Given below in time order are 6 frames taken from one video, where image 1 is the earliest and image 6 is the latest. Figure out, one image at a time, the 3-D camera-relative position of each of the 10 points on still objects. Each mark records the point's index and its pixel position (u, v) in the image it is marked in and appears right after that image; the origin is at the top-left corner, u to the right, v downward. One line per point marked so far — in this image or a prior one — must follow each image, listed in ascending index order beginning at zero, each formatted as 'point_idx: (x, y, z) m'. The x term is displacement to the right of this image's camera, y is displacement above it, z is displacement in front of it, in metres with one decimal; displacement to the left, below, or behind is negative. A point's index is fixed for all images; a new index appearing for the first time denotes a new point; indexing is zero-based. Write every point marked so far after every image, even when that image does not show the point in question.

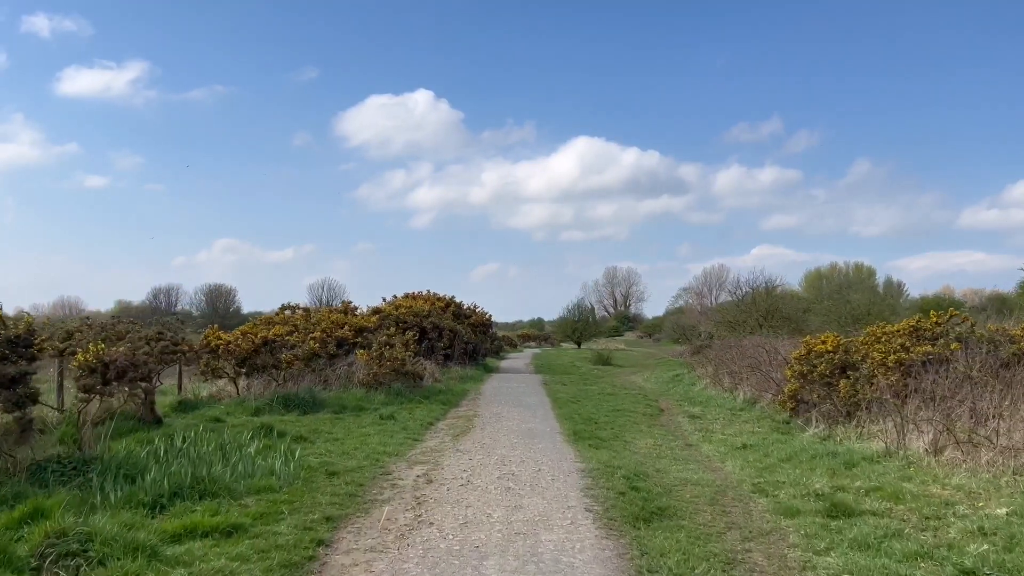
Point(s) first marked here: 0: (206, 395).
0: (-5.3, -1.9, +12.1) m
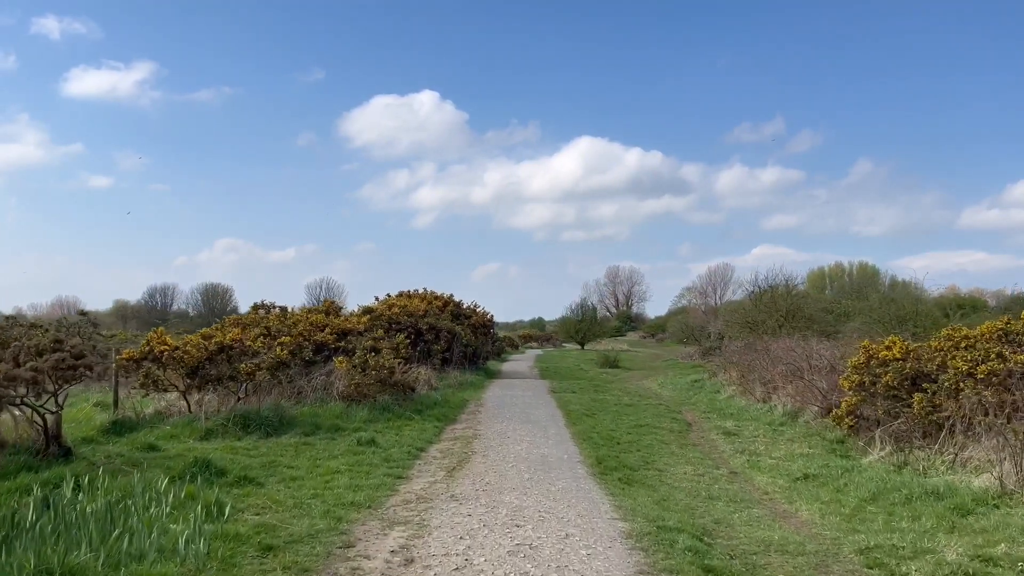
0: (-5.2, -1.8, +9.8) m
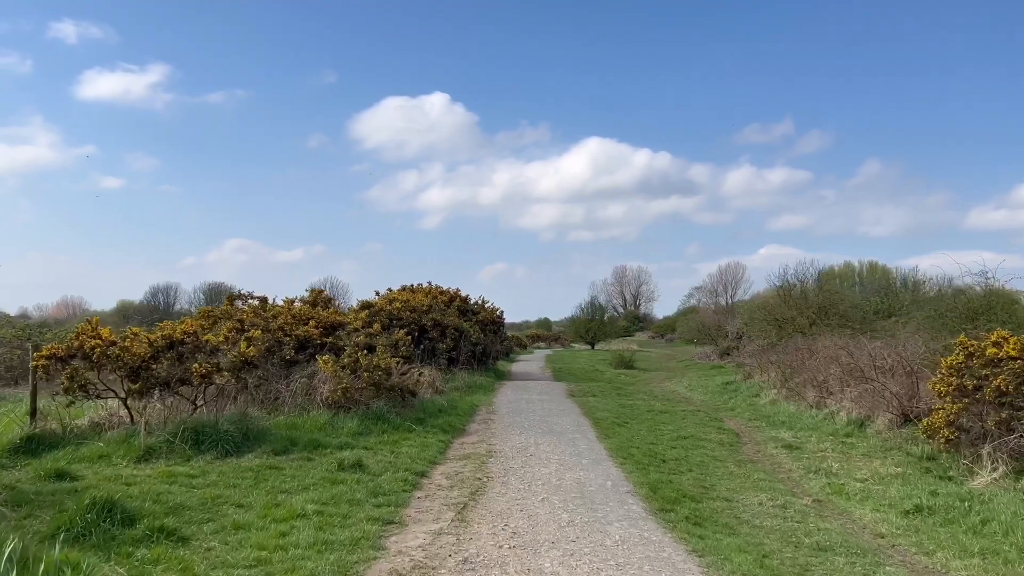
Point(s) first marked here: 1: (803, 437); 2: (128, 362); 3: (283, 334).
0: (-4.9, -1.6, +7.6) m
1: (+6.0, -3.0, +13.6) m
2: (-4.4, -0.8, +7.6) m
3: (-4.0, -0.8, +11.5) m
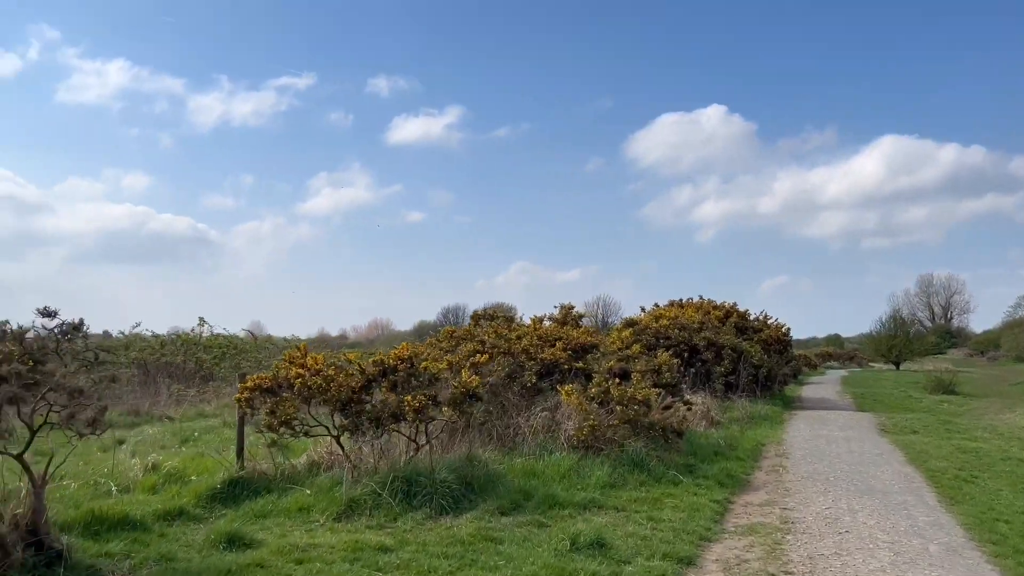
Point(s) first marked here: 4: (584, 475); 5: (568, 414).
0: (-2.2, -1.8, +6.7) m
1: (+10.2, -2.9, +8.0) m
2: (-1.7, -1.1, +6.6) m
3: (+0.2, -1.1, +10.0) m
4: (+0.8, -2.2, +7.9) m
5: (+0.8, -1.7, +9.0) m
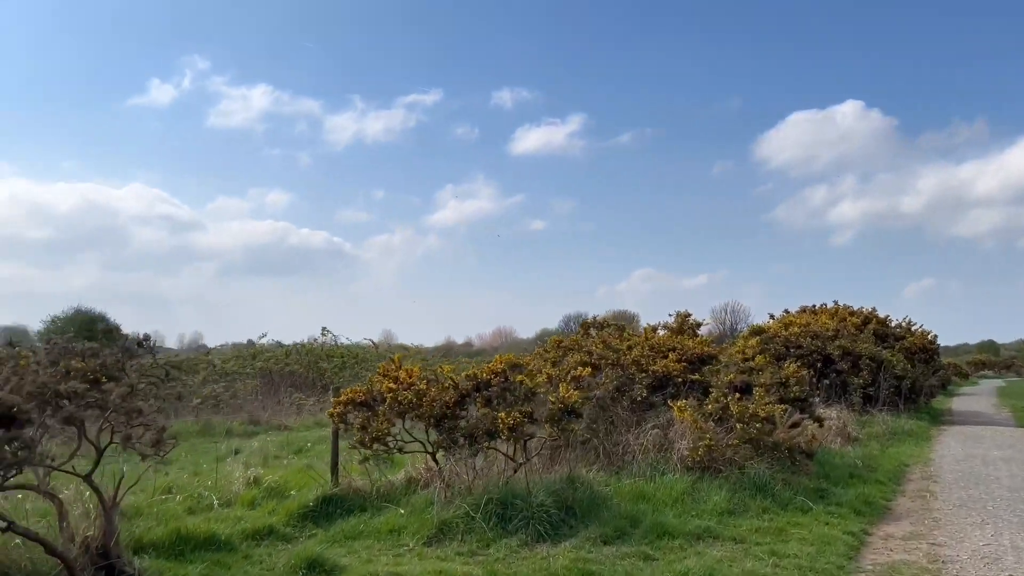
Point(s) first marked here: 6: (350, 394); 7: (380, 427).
0: (-1.2, -1.9, +6.6) m
1: (+11.3, -2.8, +5.6) m
2: (-0.8, -1.2, +6.3) m
3: (+1.7, -1.2, +9.4) m
4: (+2.0, -2.3, +7.2) m
5: (+2.1, -1.8, +8.3) m
6: (-1.6, -1.0, +6.5) m
7: (-1.2, -1.3, +6.3) m
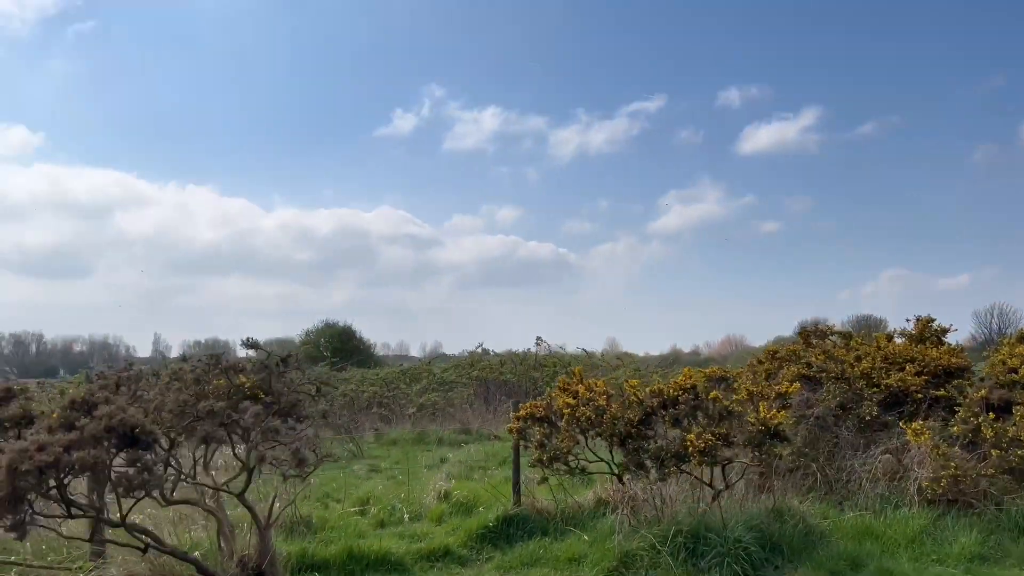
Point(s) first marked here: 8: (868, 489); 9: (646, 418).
0: (+0.6, -2.0, +6.2) m
1: (+12.0, -2.3, +1.1) m
2: (+0.9, -1.3, +5.9) m
3: (+4.3, -1.1, +7.9) m
4: (+3.8, -2.2, +5.7) m
5: (+4.3, -1.7, +6.8) m
6: (+0.2, -1.2, +6.3) m
7: (+0.4, -1.4, +6.0) m
8: (+3.7, -2.0, +6.7) m
9: (+1.2, -1.2, +6.0) m
